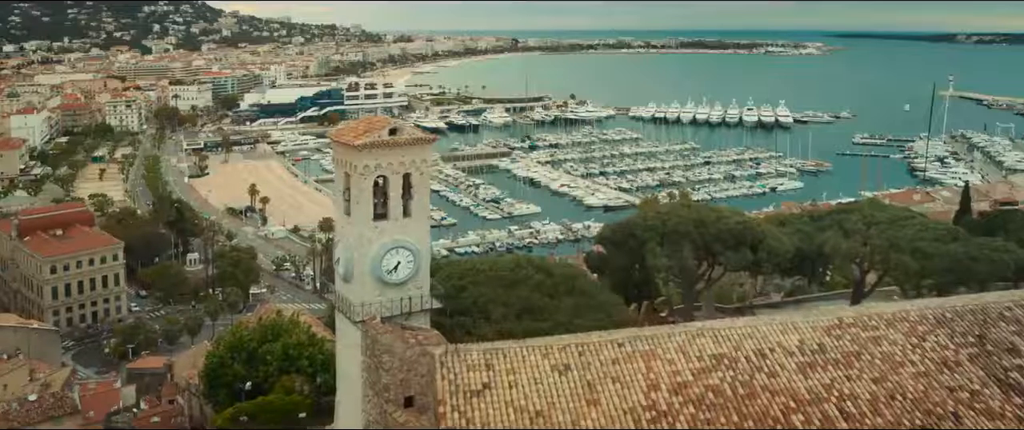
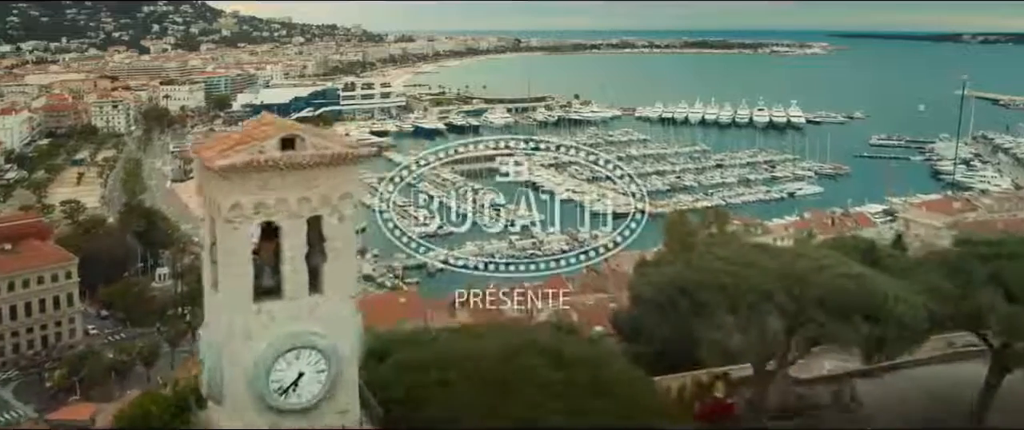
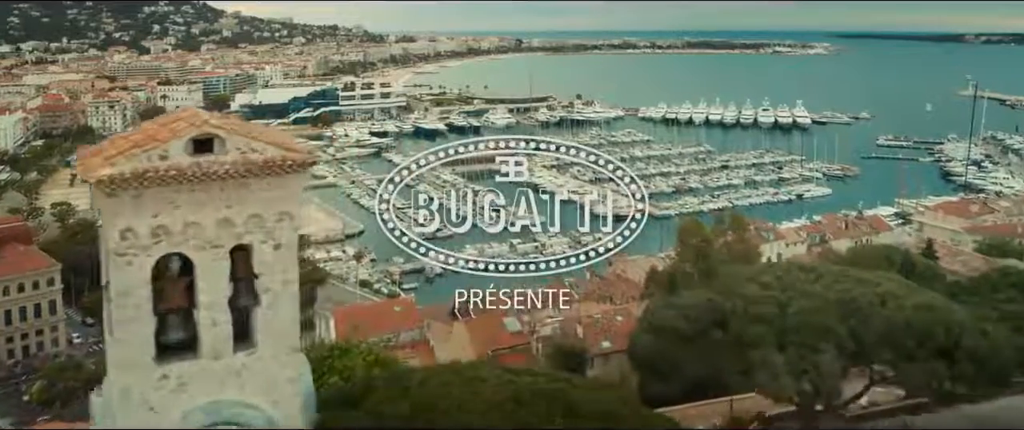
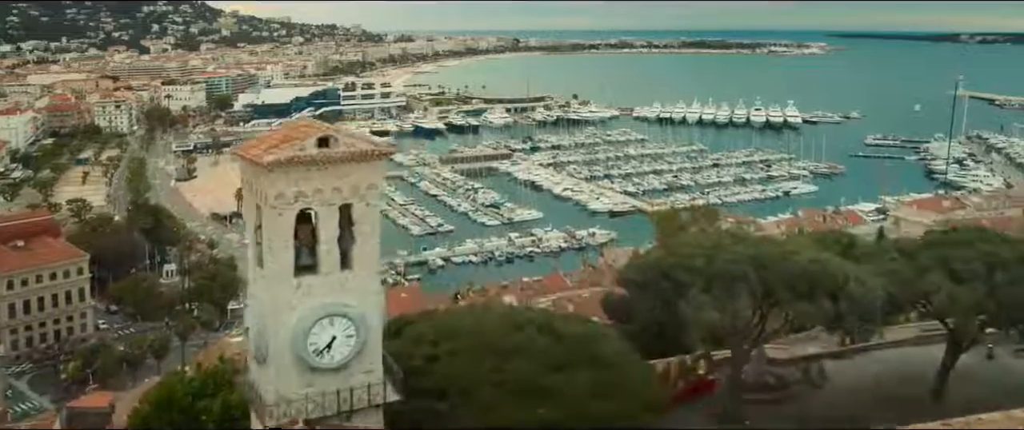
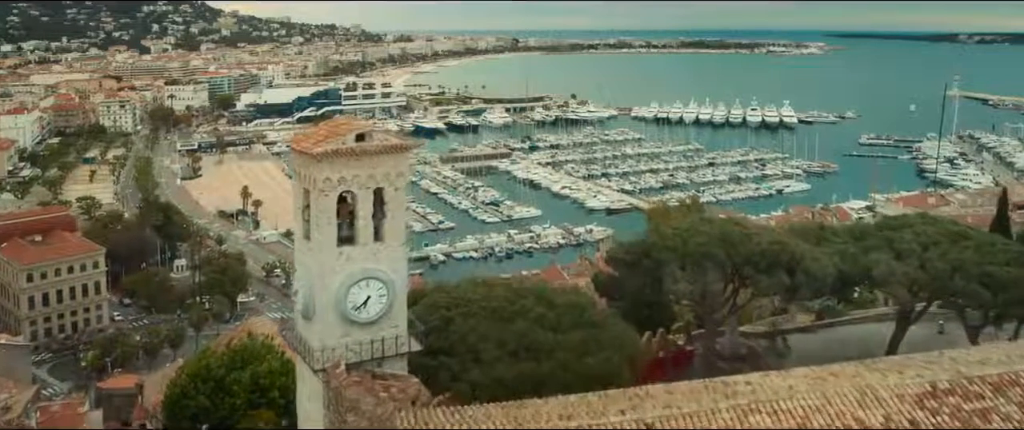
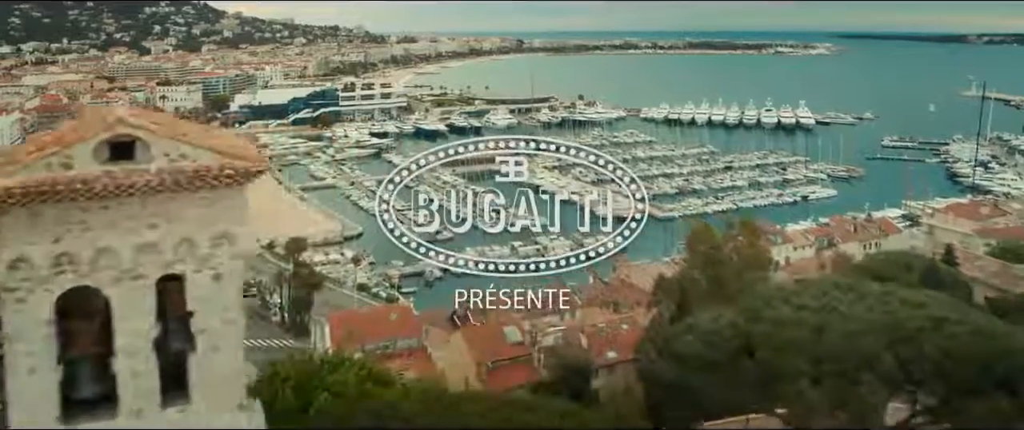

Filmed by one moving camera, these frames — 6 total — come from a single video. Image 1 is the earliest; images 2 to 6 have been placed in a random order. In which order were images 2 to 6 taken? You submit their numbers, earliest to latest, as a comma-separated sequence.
5, 4, 2, 3, 6
